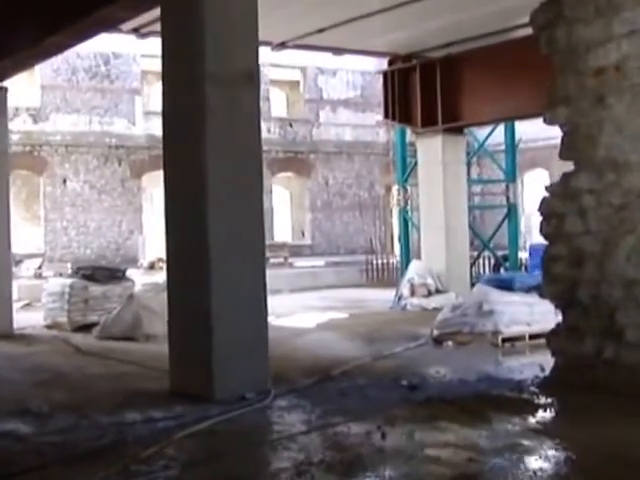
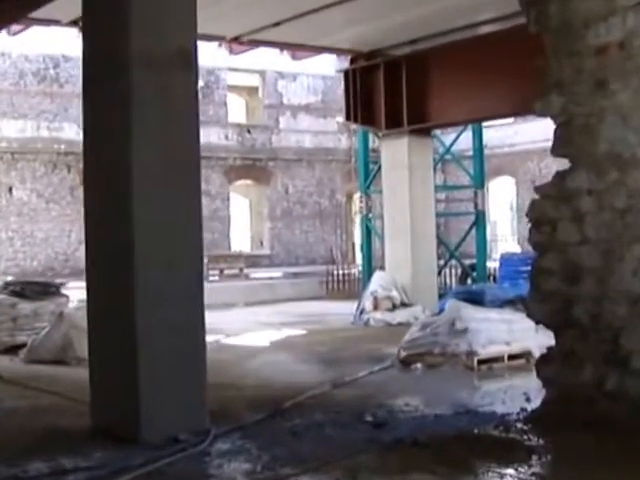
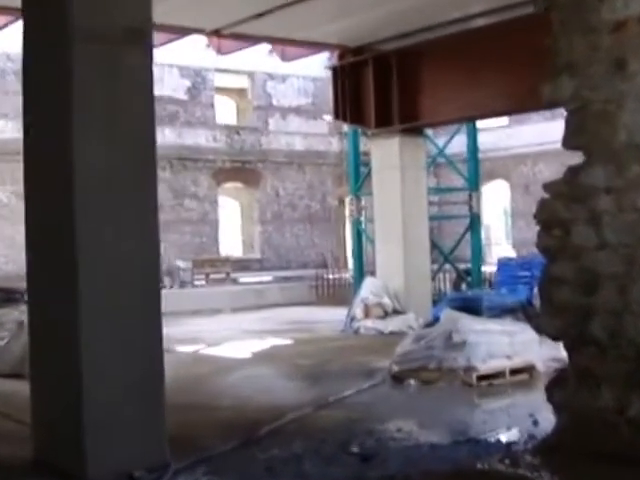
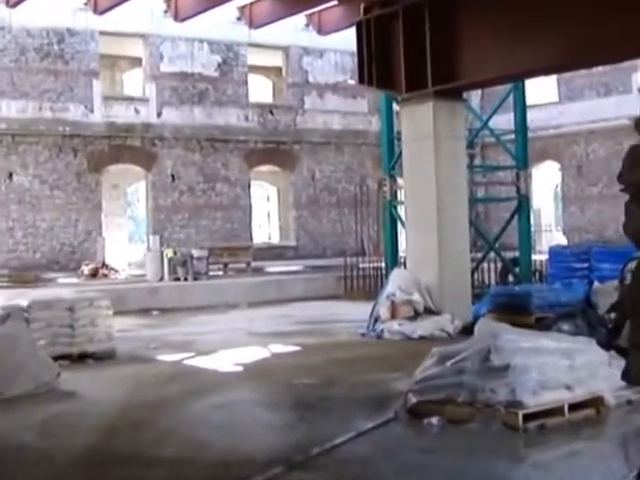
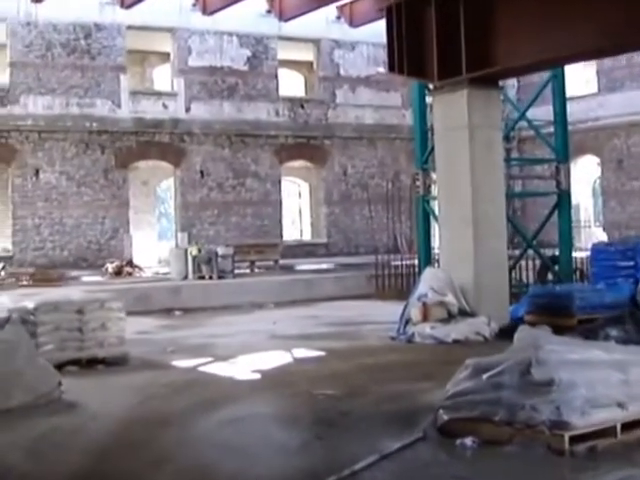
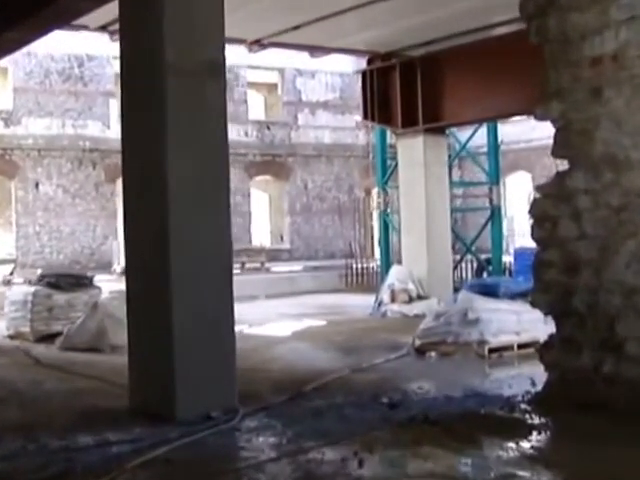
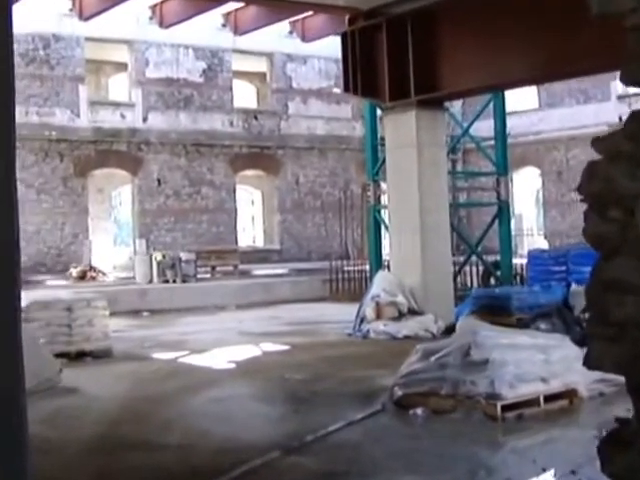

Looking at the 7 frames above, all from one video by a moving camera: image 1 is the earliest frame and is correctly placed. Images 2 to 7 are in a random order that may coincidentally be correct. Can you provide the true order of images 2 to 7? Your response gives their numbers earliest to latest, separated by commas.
6, 2, 3, 7, 4, 5
